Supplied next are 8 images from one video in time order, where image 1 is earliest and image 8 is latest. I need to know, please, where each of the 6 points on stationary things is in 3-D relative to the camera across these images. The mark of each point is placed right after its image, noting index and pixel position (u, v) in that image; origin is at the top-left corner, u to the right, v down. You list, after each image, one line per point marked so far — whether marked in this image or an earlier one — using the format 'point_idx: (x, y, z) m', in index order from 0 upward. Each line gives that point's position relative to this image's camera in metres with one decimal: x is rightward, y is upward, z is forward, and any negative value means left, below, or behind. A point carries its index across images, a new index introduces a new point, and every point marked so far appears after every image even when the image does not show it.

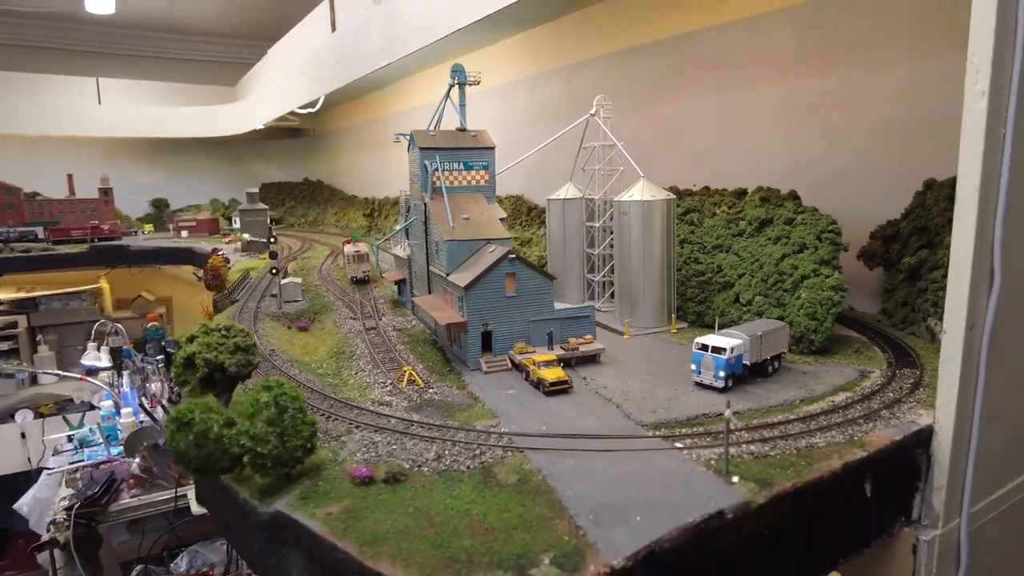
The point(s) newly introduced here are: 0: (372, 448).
0: (-1.3, -1.5, +6.2) m
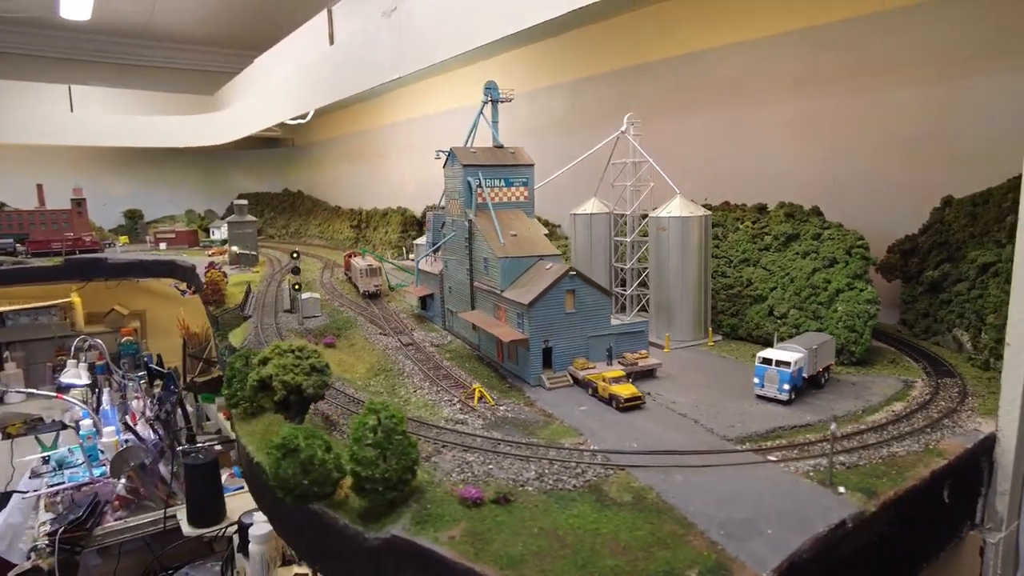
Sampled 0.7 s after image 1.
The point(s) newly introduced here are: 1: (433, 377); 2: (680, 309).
0: (-0.4, -1.7, +6.2) m
1: (-1.1, -1.2, +8.9) m
2: (+2.7, -0.3, +10.6) m
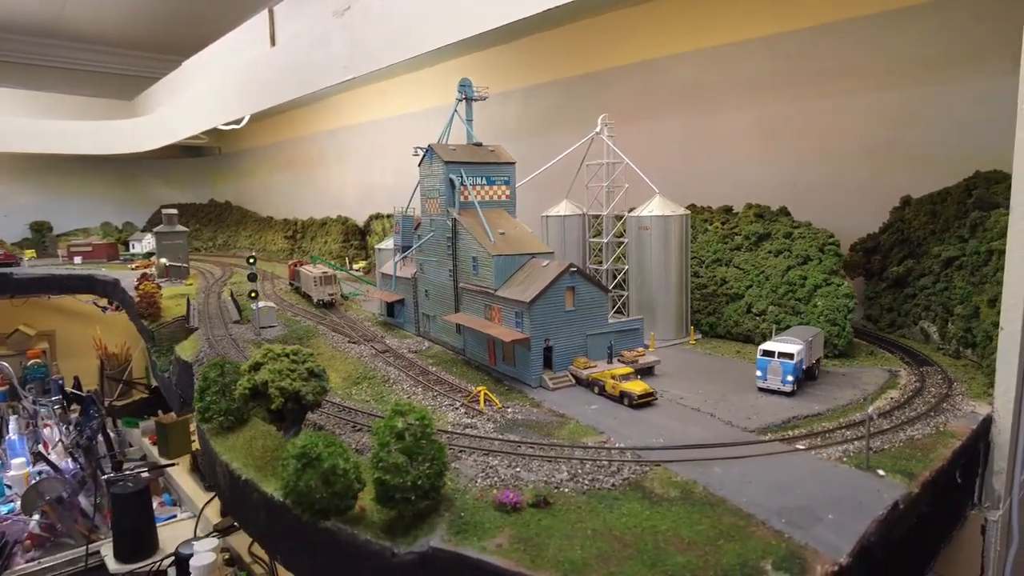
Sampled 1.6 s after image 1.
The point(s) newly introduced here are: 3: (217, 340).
0: (-0.2, -1.6, +5.8) m
1: (-1.1, -1.2, +8.4) m
2: (+2.4, -0.3, +10.6) m
3: (-5.5, -1.0, +12.1) m
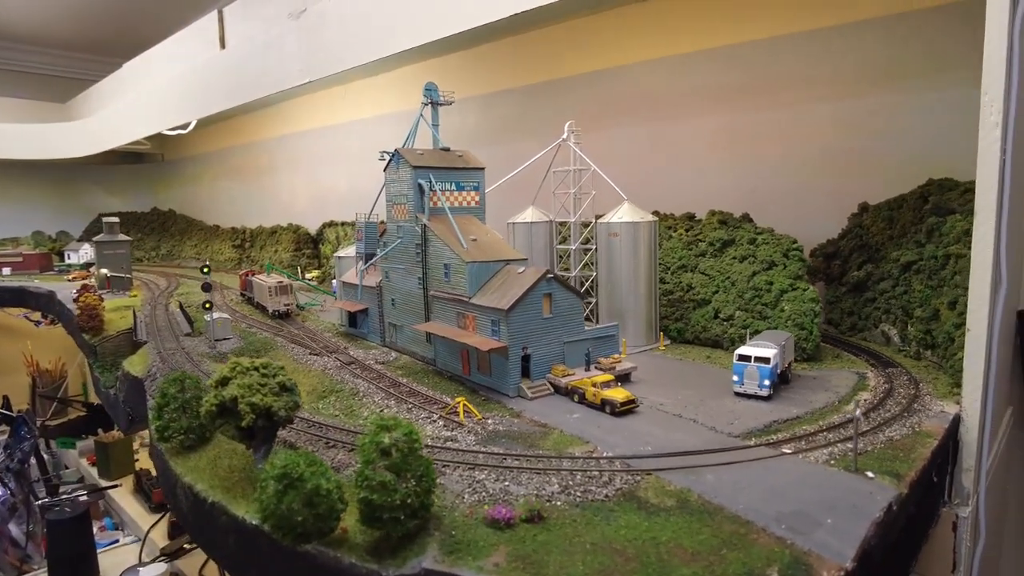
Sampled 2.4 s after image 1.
0: (-0.3, -1.7, +5.6) m
1: (-1.4, -1.3, +8.1) m
2: (+1.9, -0.4, +10.6) m
3: (-6.0, -1.2, +11.5) m
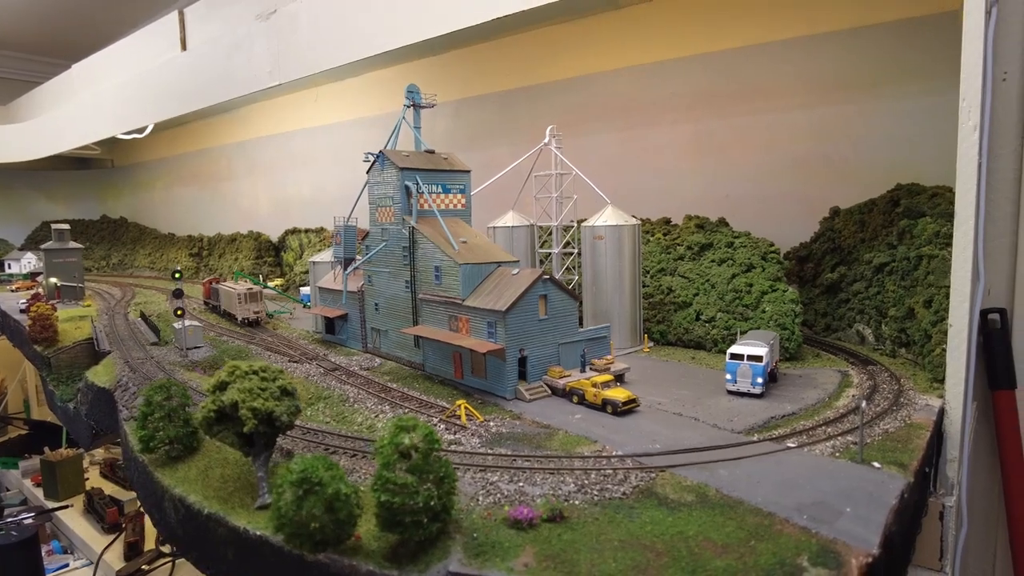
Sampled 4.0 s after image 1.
0: (-0.2, -1.7, +5.5) m
1: (-1.5, -1.4, +7.9) m
2: (+1.7, -0.5, +10.6) m
3: (-6.3, -1.3, +11.0) m
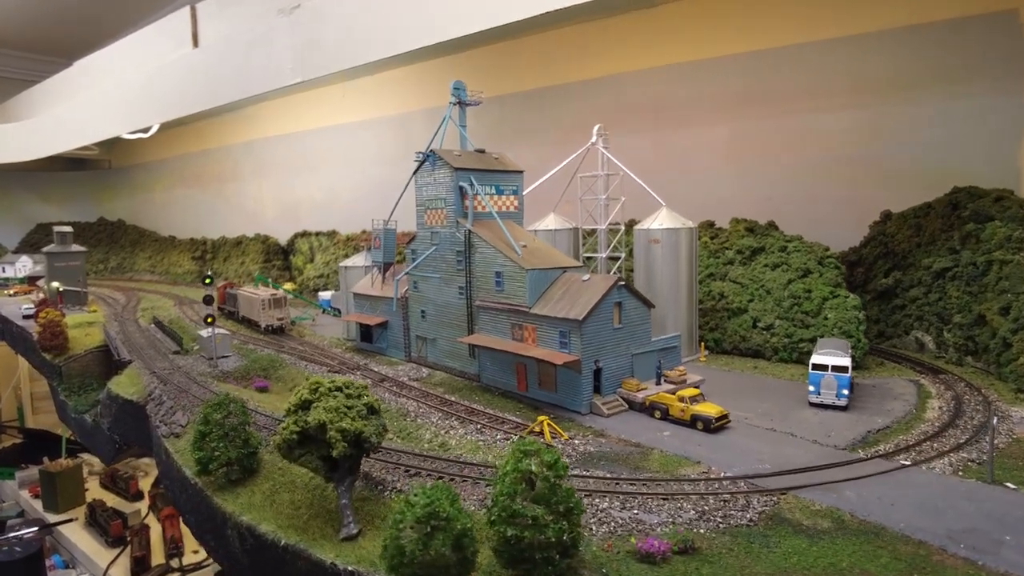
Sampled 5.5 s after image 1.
0: (+0.7, -1.8, +5.0) m
1: (-0.7, -1.5, +7.5) m
2: (+2.5, -0.6, +10.2) m
3: (-5.5, -1.4, +10.4) m
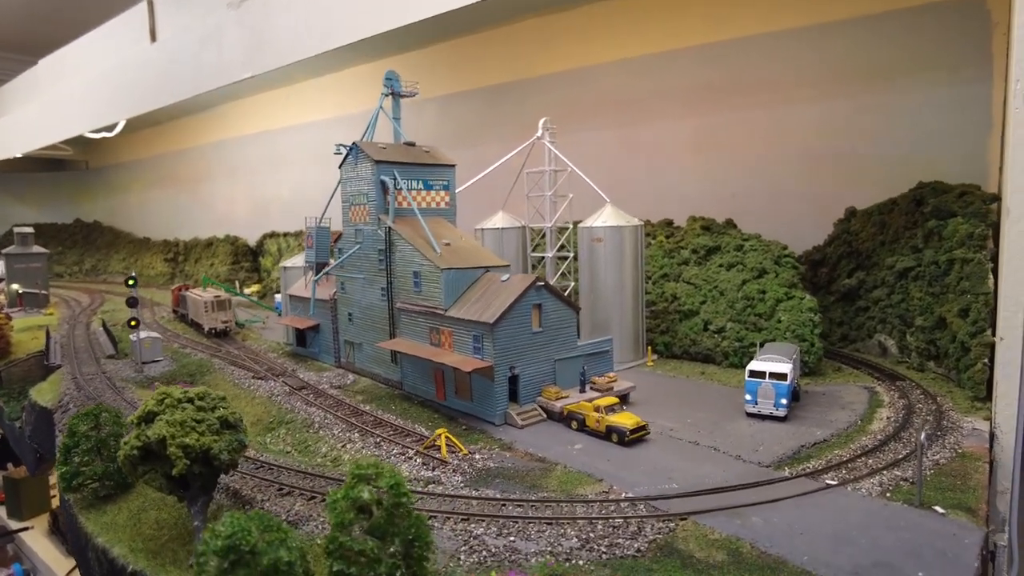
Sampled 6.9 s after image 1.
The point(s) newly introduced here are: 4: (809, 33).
0: (-0.2, -1.8, +4.5) m
1: (-1.6, -1.5, +6.9) m
2: (+1.6, -0.6, +9.7) m
3: (-6.5, -1.4, +9.9) m
4: (+5.1, +4.0, +10.3) m
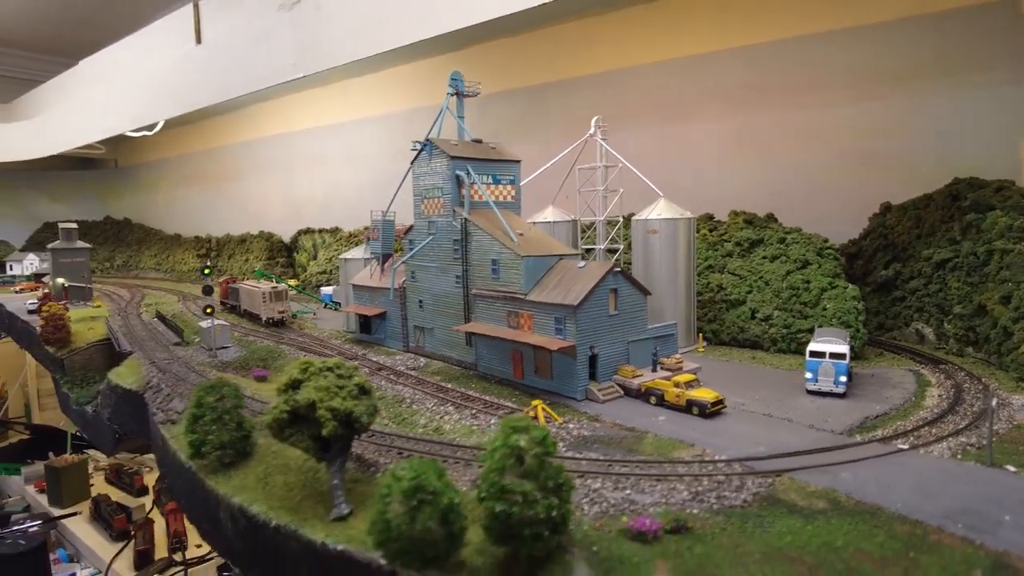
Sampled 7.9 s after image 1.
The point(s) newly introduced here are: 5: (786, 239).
0: (+0.7, -1.6, +5.0) m
1: (-0.7, -1.3, +7.5) m
2: (+2.5, -0.4, +10.2) m
3: (-5.6, -1.2, +10.4) m
4: (+6.0, +4.2, +10.8) m
5: (+4.7, +0.8, +11.0) m
